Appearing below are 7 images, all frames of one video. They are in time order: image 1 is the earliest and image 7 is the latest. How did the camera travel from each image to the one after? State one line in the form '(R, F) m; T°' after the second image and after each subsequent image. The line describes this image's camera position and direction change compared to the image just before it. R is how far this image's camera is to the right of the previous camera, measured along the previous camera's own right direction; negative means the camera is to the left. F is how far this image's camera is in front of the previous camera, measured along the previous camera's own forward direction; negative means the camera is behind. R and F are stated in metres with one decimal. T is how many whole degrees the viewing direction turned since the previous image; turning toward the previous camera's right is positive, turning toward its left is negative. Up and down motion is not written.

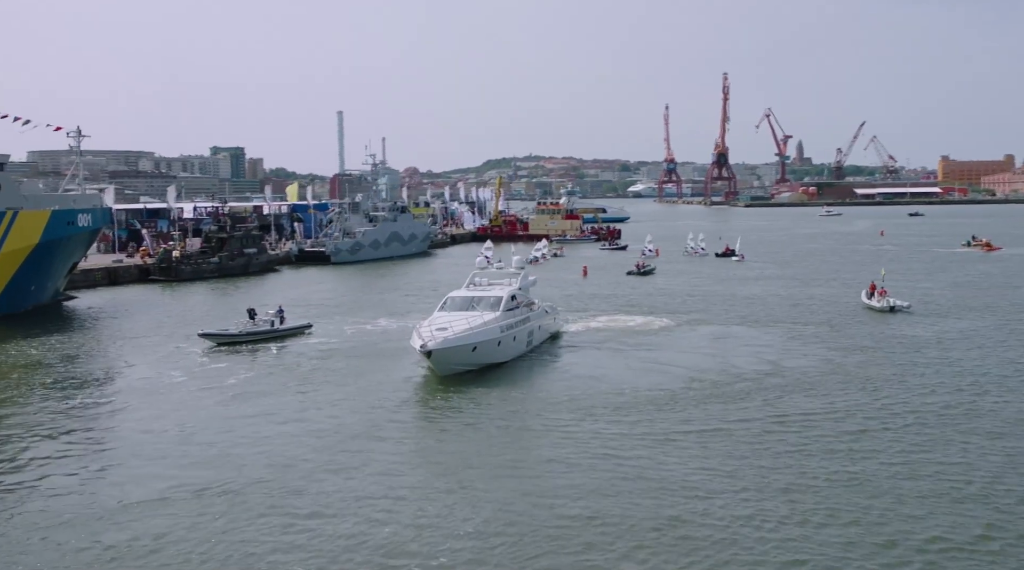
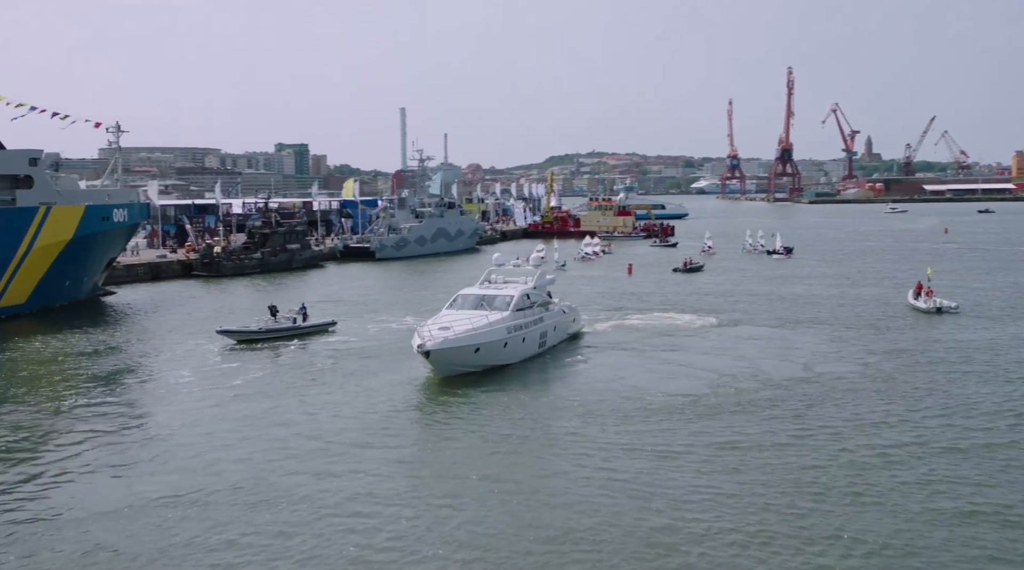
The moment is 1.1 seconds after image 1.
(+0.9, +1.1) m; -4°
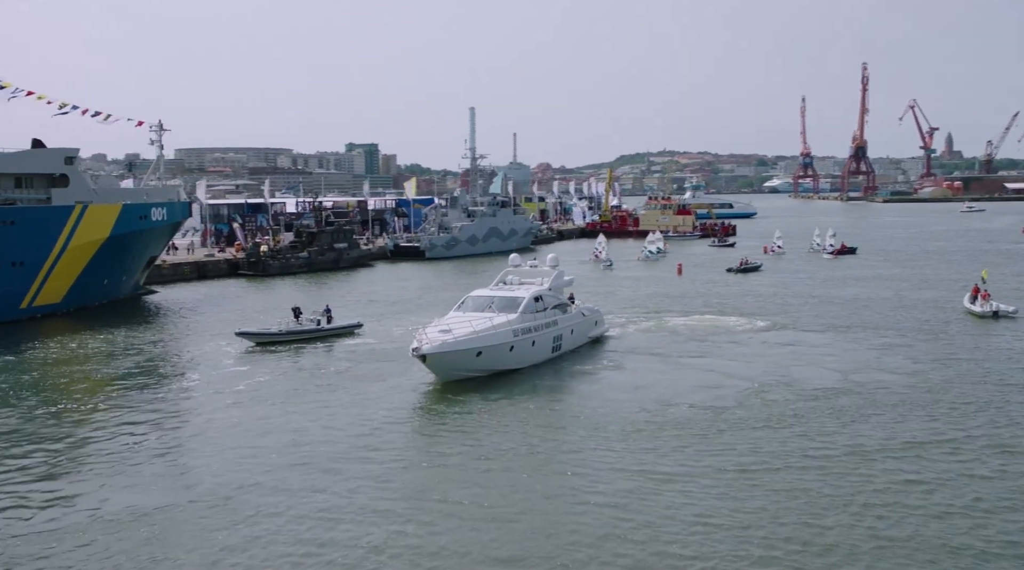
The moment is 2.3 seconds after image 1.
(+1.1, +1.2) m; -4°
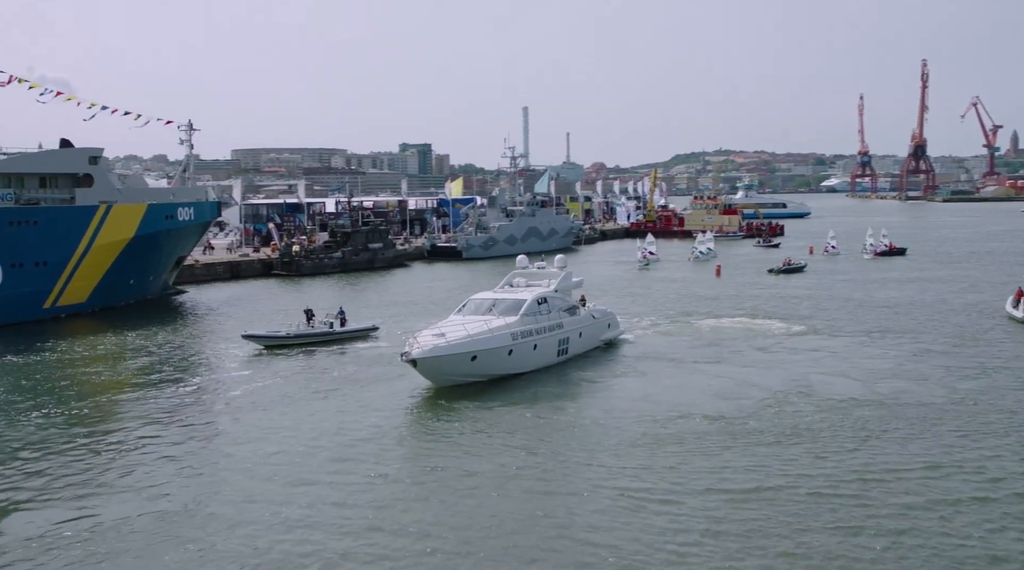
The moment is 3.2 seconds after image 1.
(+0.9, +0.9) m; -3°
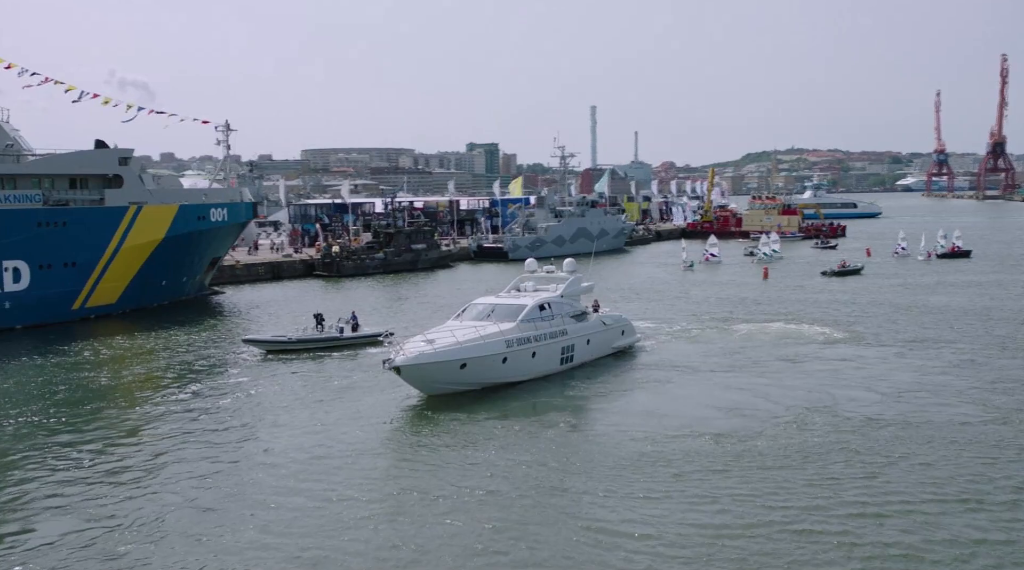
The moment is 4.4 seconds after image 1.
(+1.2, +1.0) m; -4°
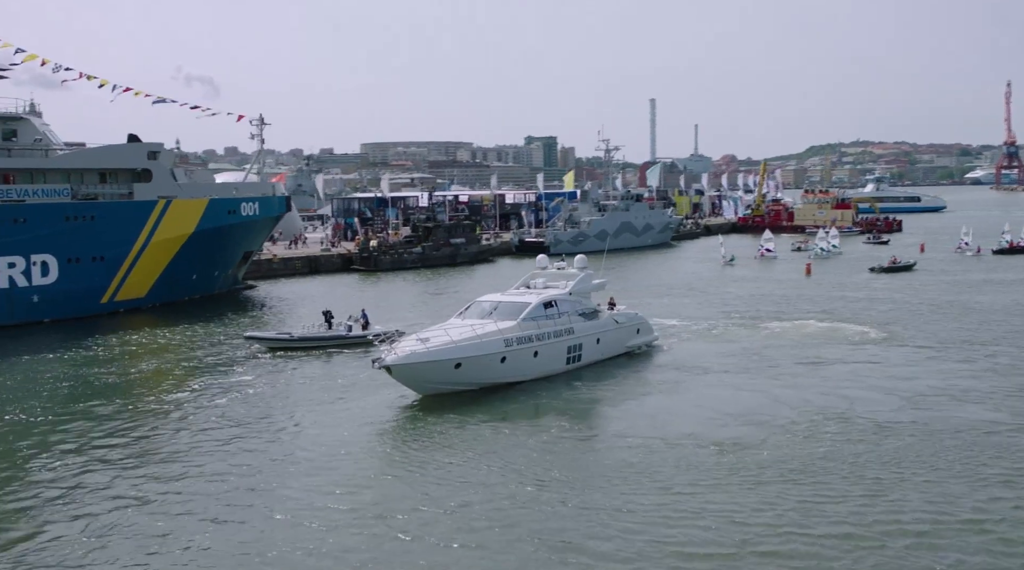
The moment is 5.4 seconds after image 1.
(+1.0, +0.7) m; -3°
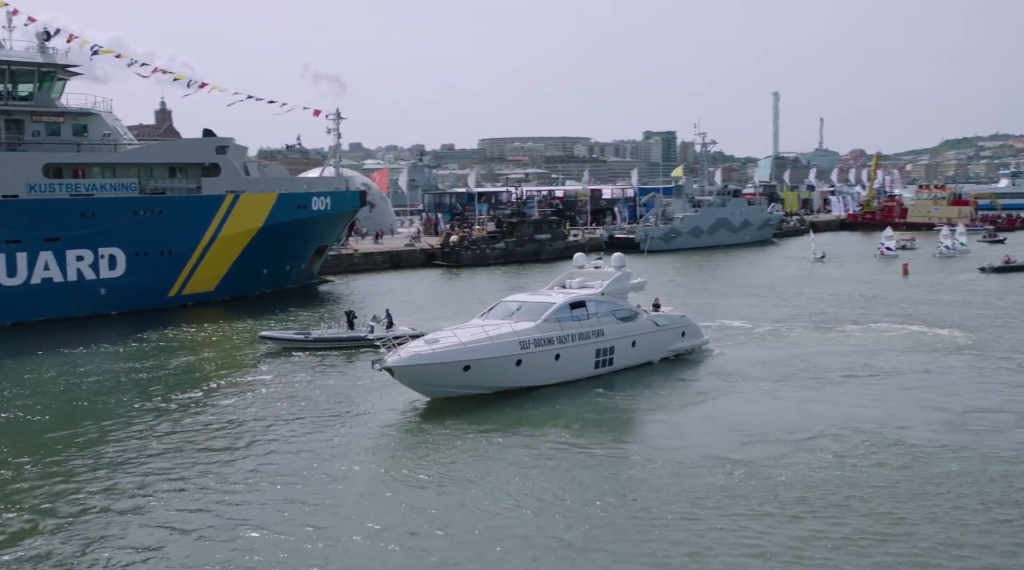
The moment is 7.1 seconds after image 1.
(+1.5, +1.3) m; -7°
